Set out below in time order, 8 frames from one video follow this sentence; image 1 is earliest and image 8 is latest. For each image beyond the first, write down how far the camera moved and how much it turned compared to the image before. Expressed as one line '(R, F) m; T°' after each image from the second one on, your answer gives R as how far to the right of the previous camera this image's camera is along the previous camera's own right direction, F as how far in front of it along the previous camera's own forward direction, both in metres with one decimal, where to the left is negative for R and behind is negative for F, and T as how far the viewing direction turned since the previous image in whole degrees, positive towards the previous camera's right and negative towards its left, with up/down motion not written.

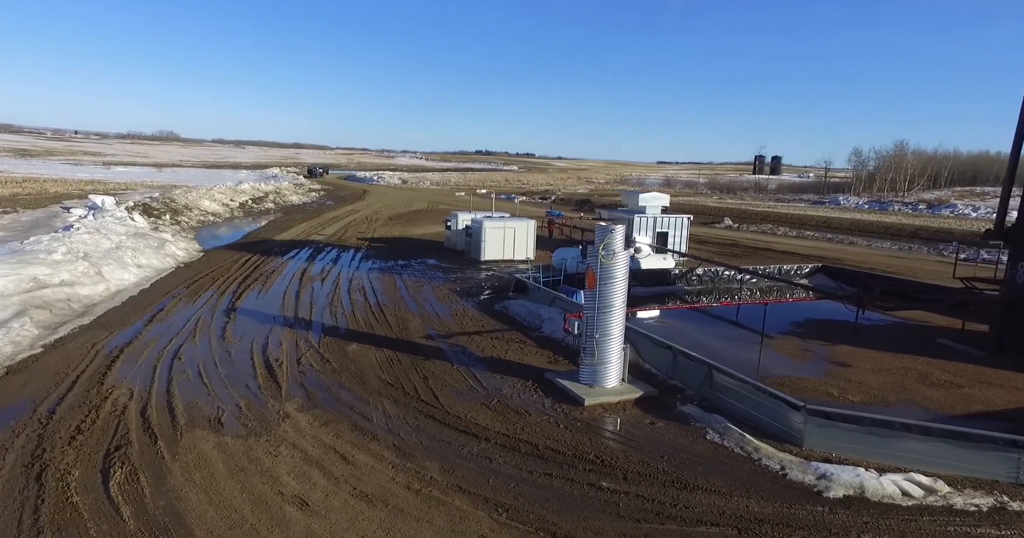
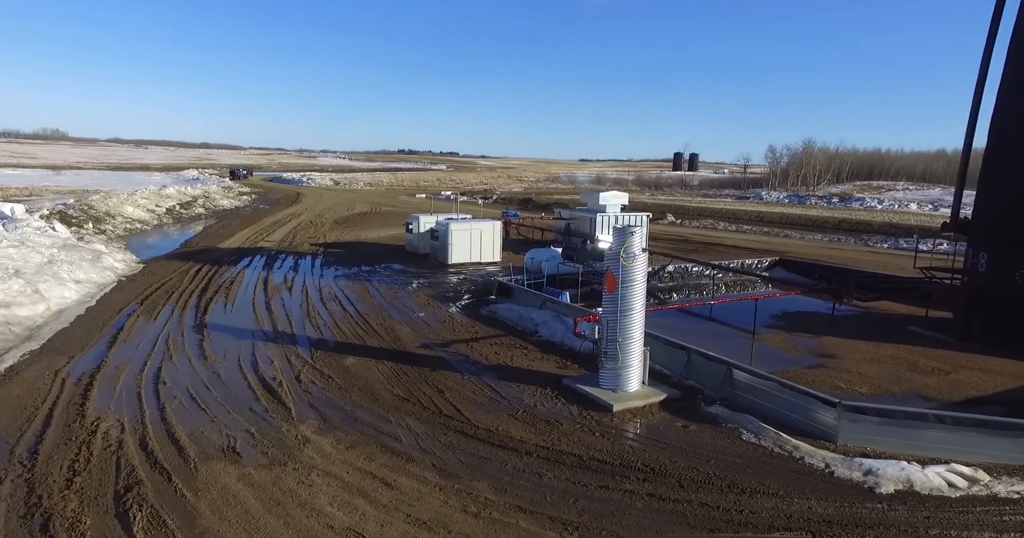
(-1.1, +0.3) m; +6°
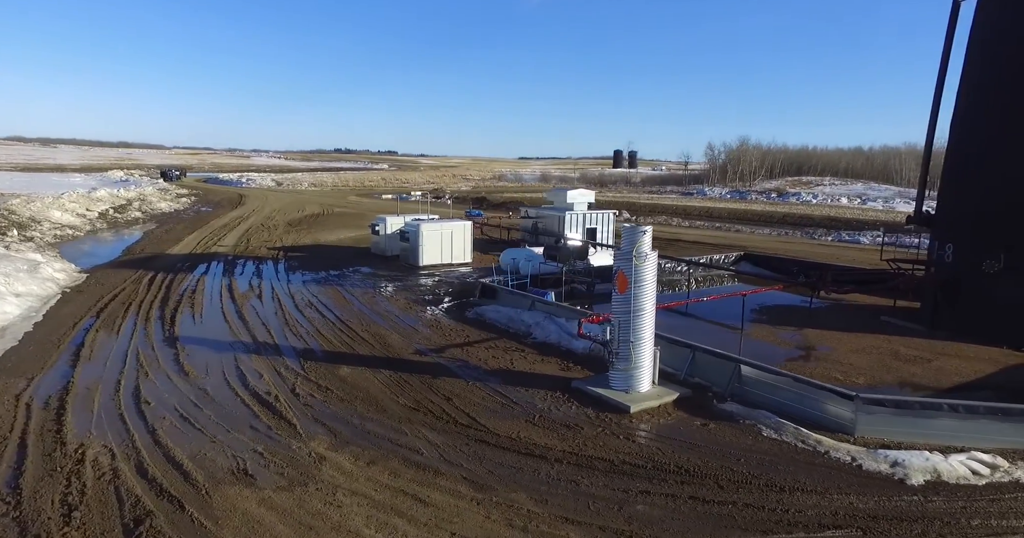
(-0.8, +0.2) m; +5°
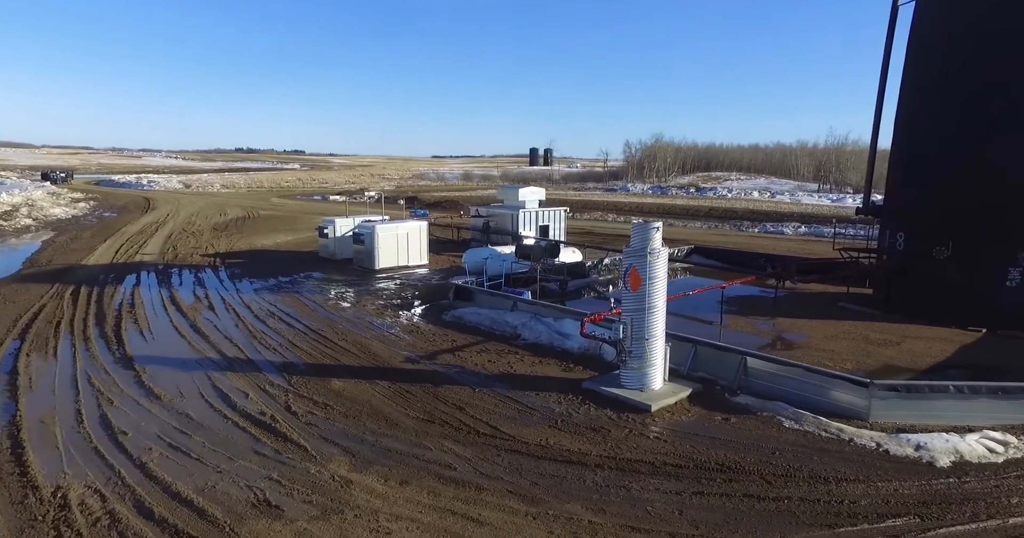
(-1.1, +0.4) m; +7°
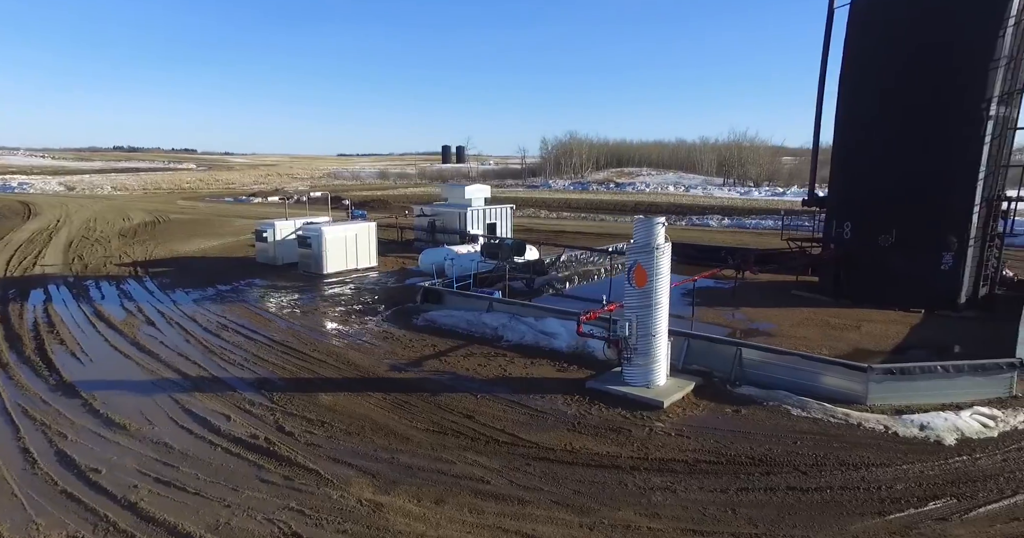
(-1.1, +0.3) m; +7°
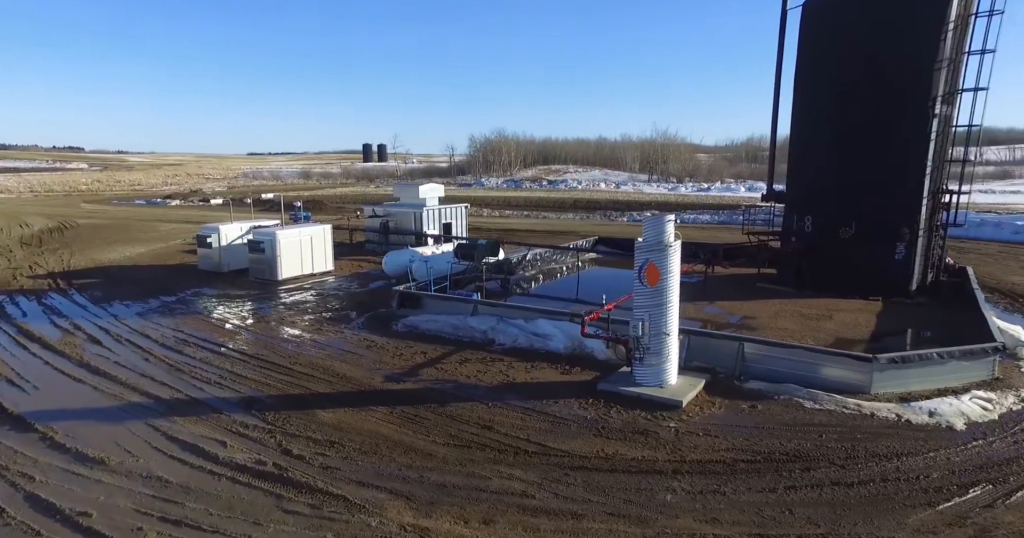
(-1.0, +0.3) m; +6°
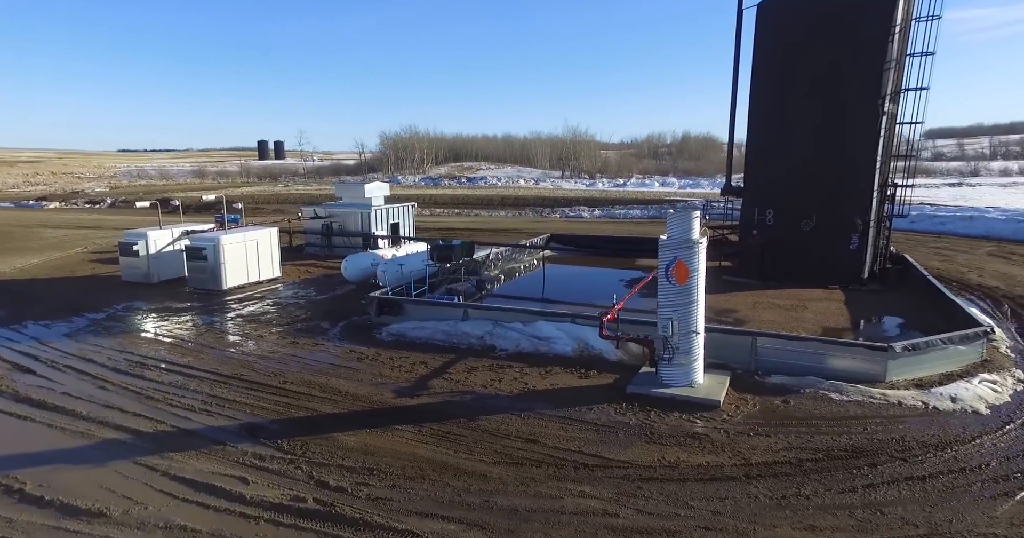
(-1.4, +0.5) m; +8°
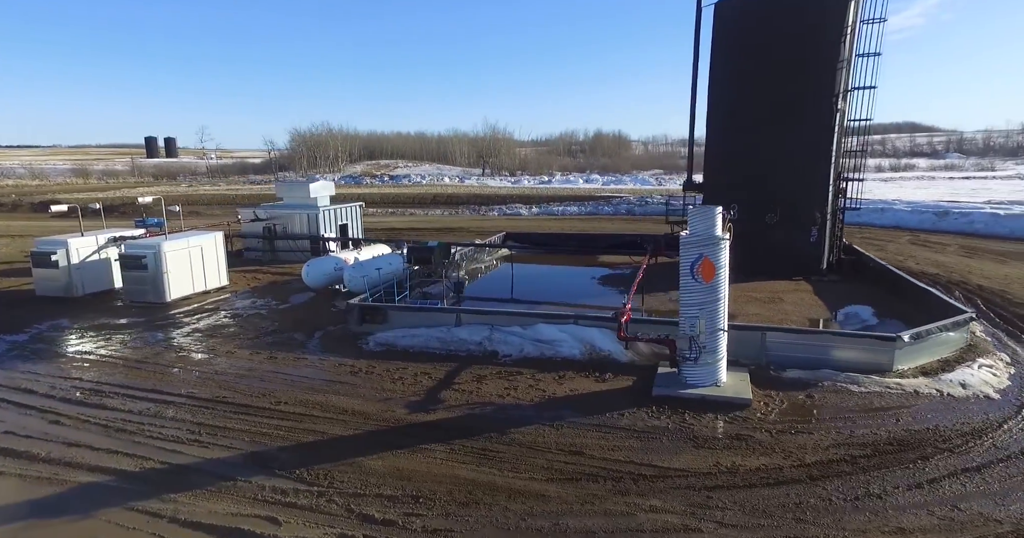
(-1.2, +0.5) m; +7°
